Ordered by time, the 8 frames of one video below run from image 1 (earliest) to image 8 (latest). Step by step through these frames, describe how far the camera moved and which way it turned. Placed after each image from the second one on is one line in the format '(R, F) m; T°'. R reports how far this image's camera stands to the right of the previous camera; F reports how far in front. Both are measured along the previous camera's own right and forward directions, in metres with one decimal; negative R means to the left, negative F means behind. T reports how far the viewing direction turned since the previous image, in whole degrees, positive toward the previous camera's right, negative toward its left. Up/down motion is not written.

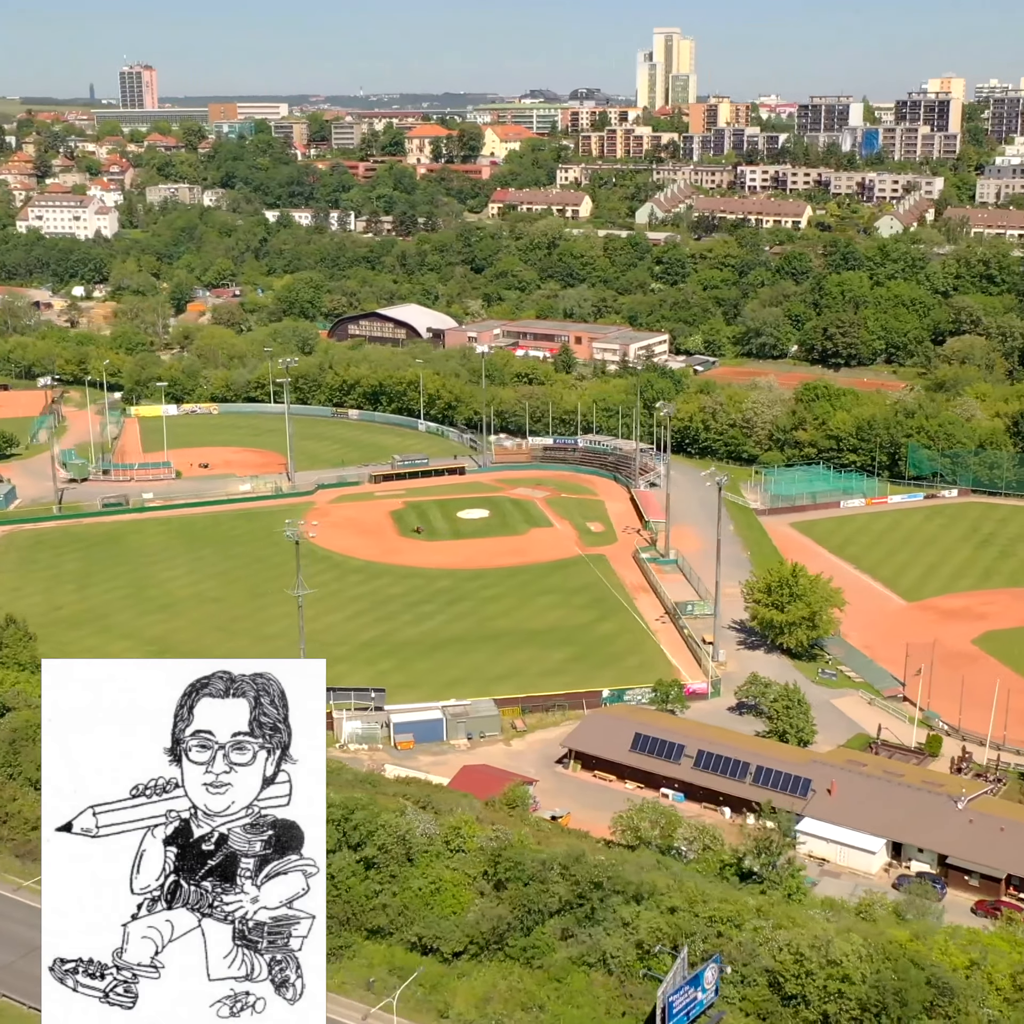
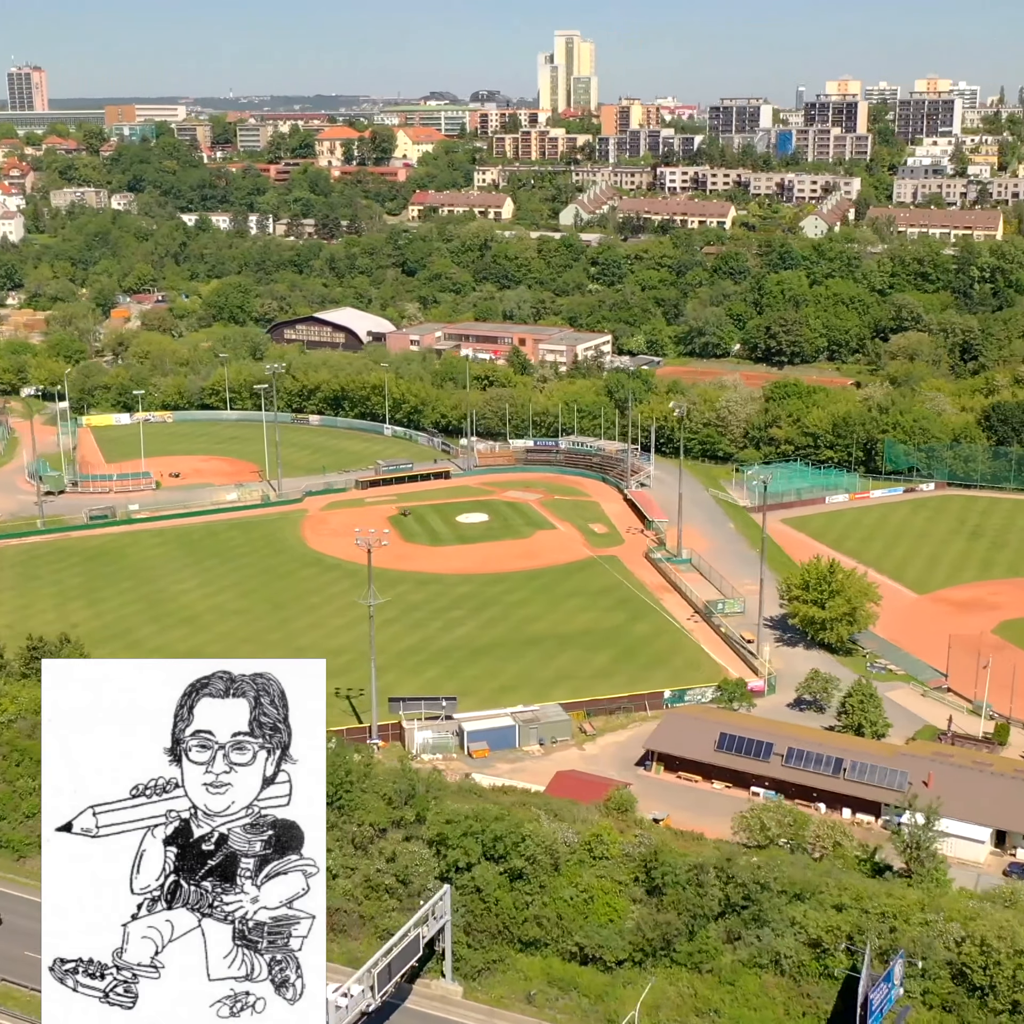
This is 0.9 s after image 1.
(-5.6, +0.5) m; +5°
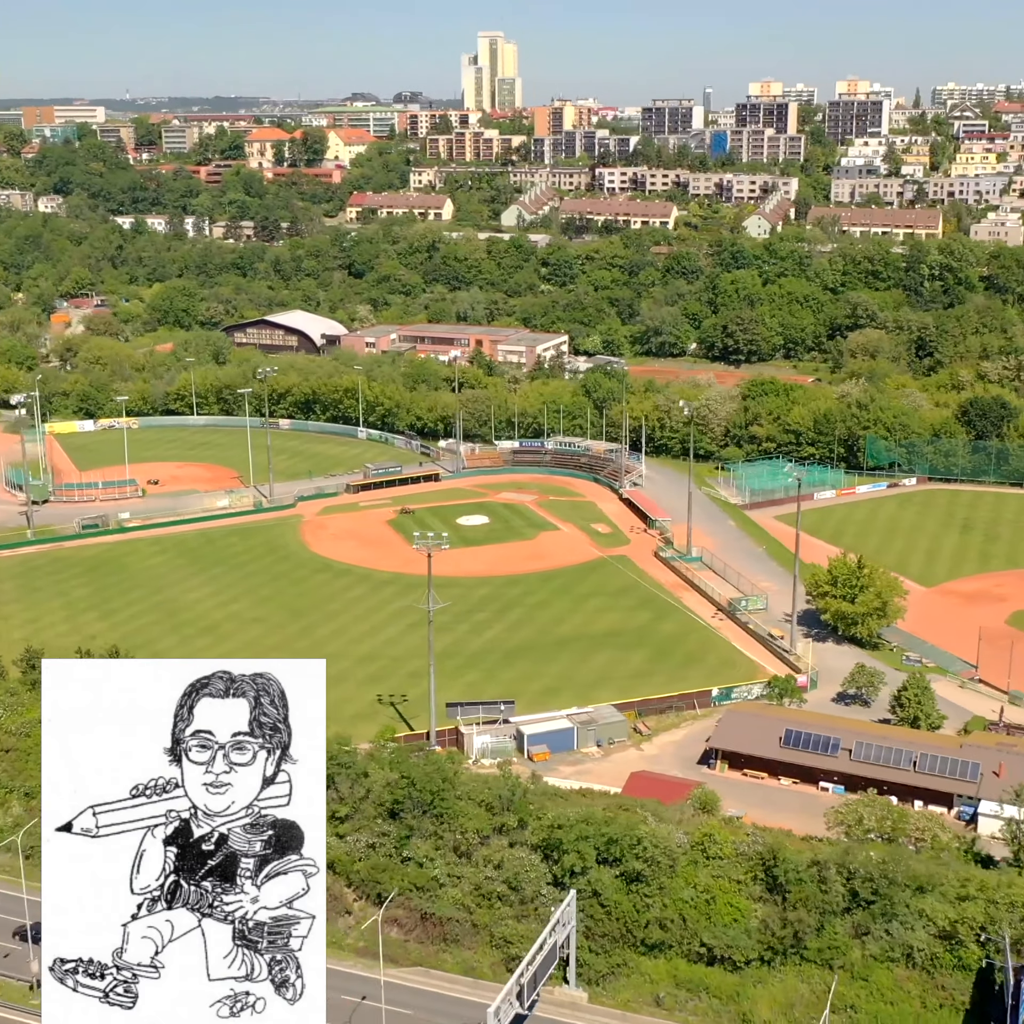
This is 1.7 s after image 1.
(-4.3, +0.4) m; +4°
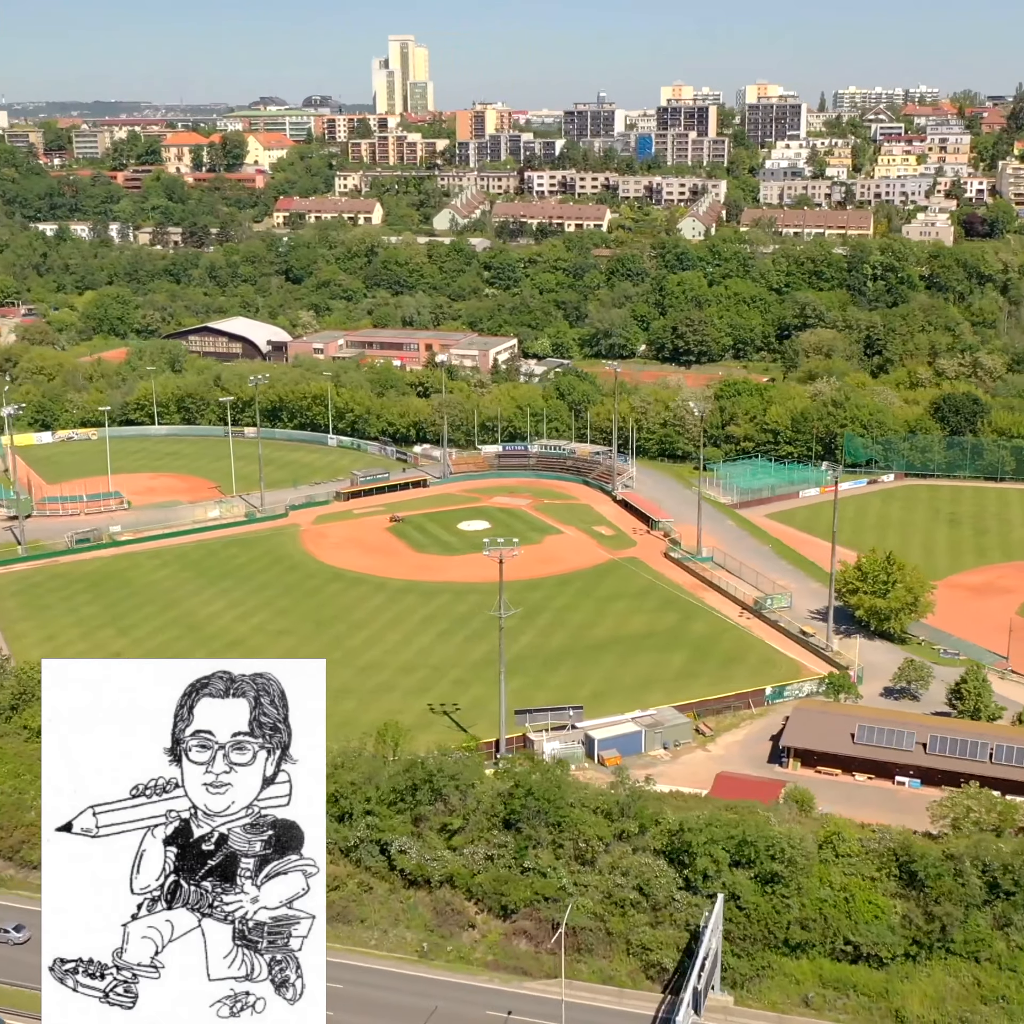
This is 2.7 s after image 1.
(-5.0, +0.5) m; +4°
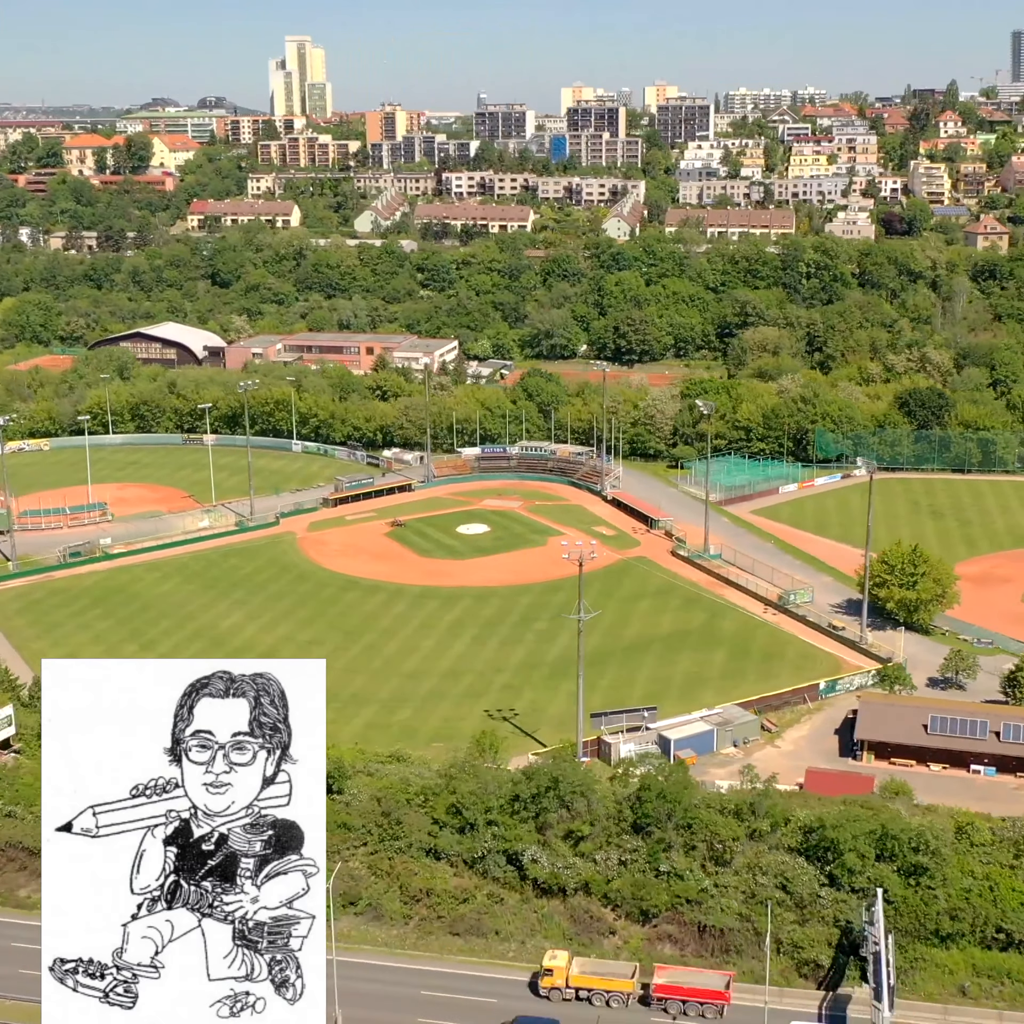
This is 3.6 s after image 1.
(-5.6, +0.6) m; +5°
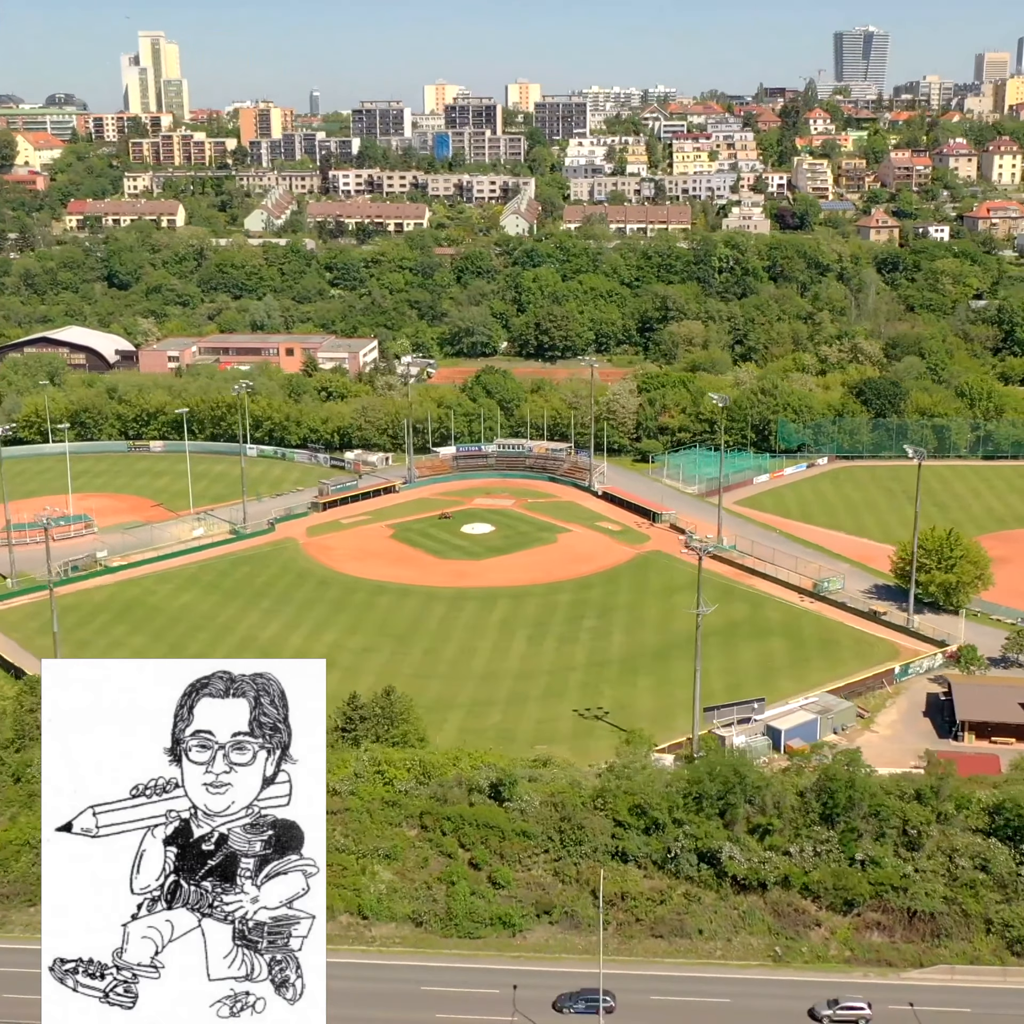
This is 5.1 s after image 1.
(-7.9, +1.0) m; +7°
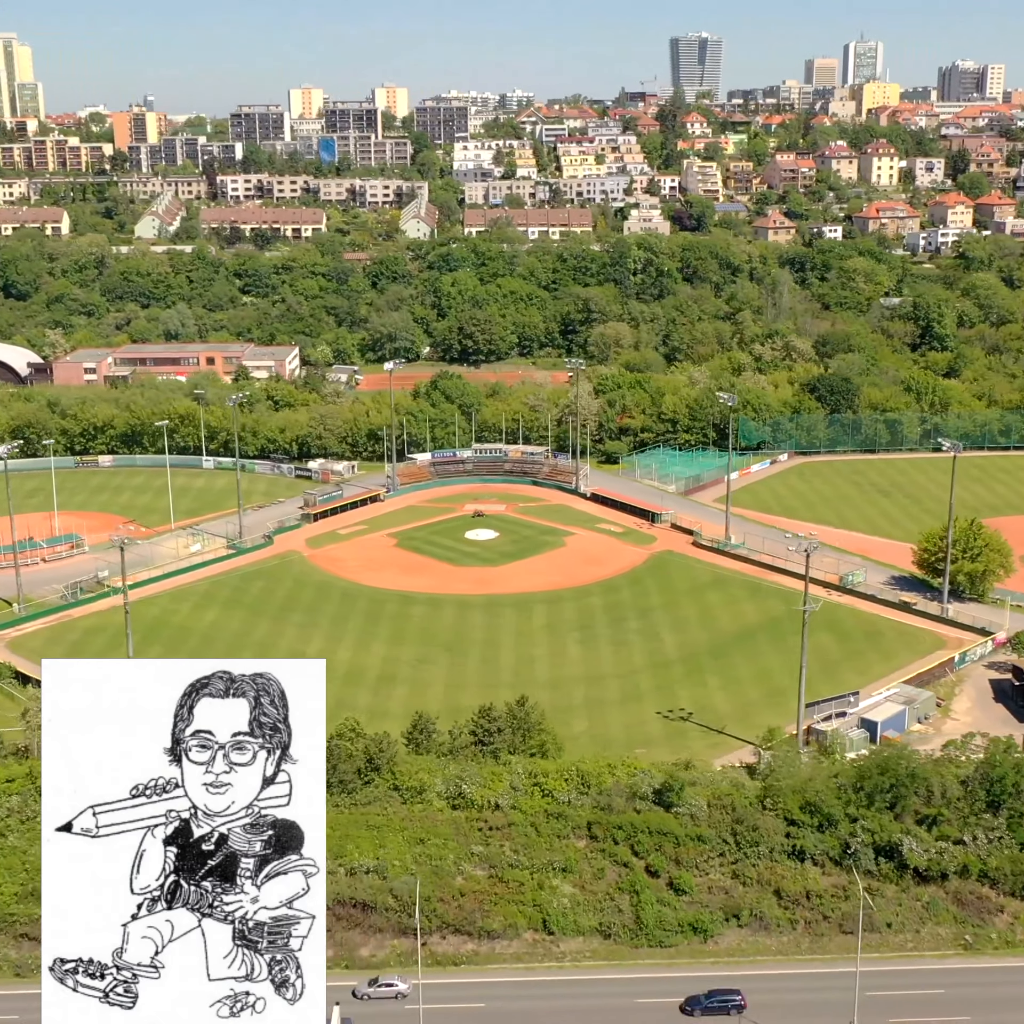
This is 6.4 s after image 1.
(-7.5, +0.9) m; +7°
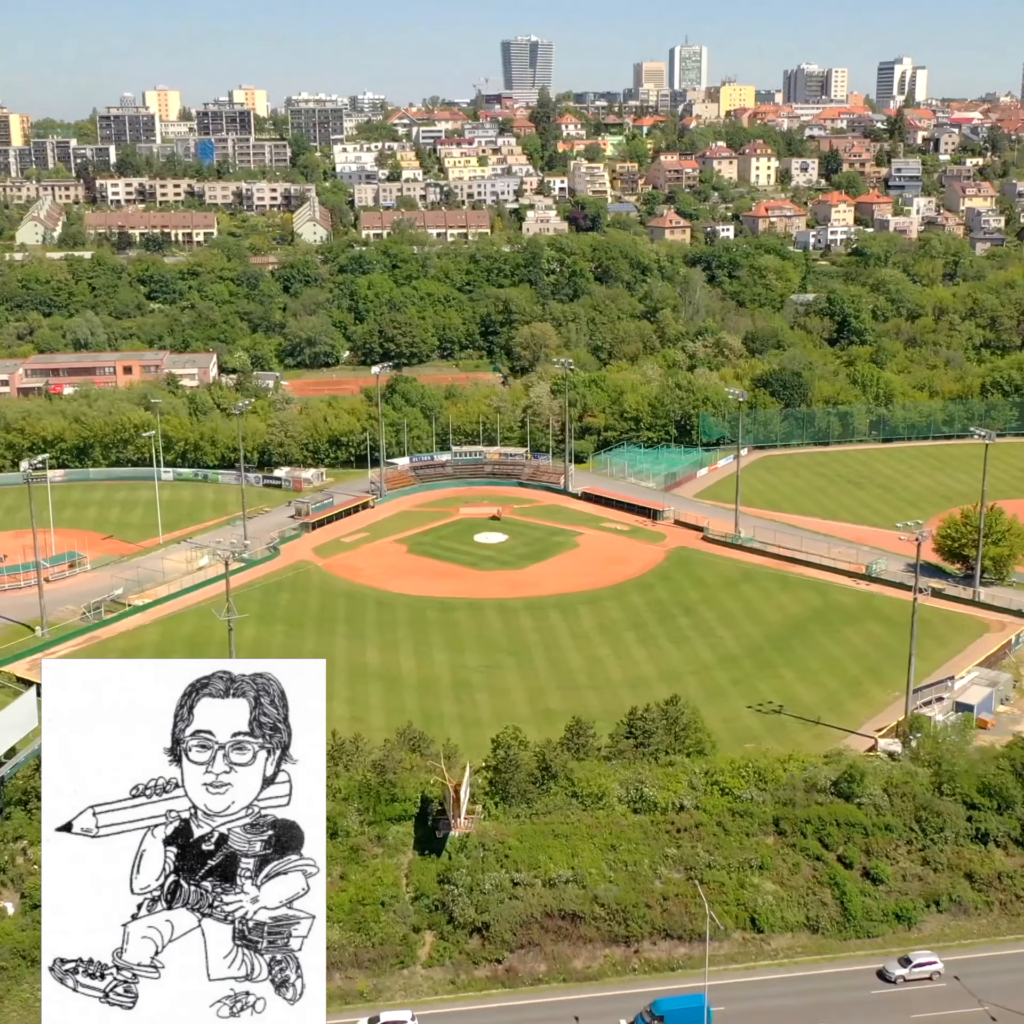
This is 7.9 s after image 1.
(-8.0, +1.0) m; +7°
